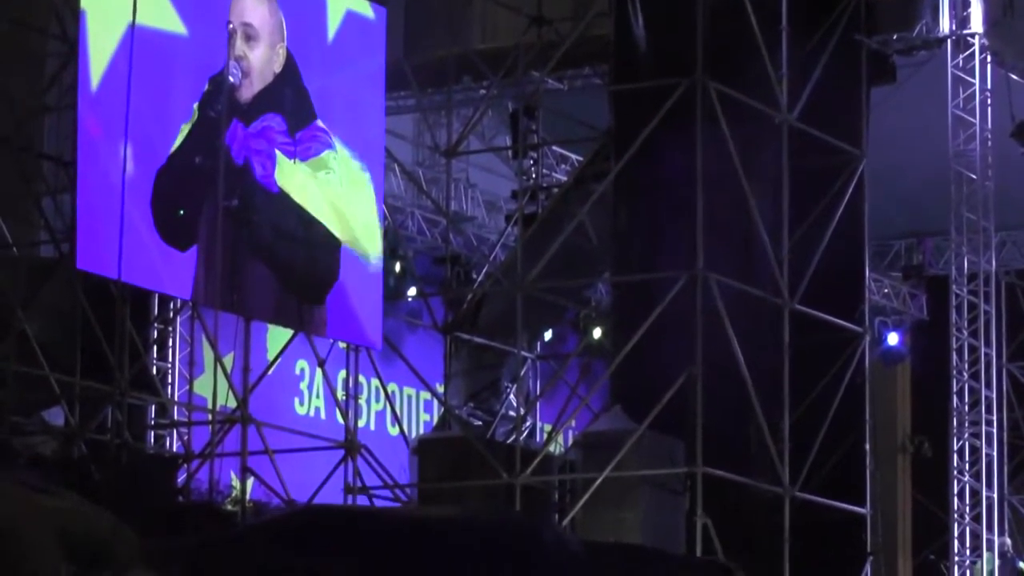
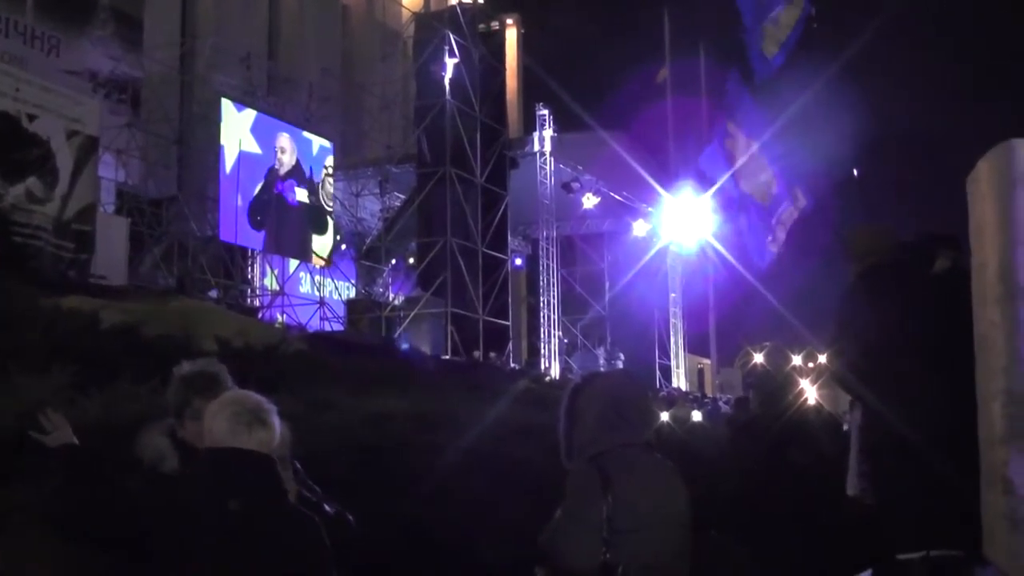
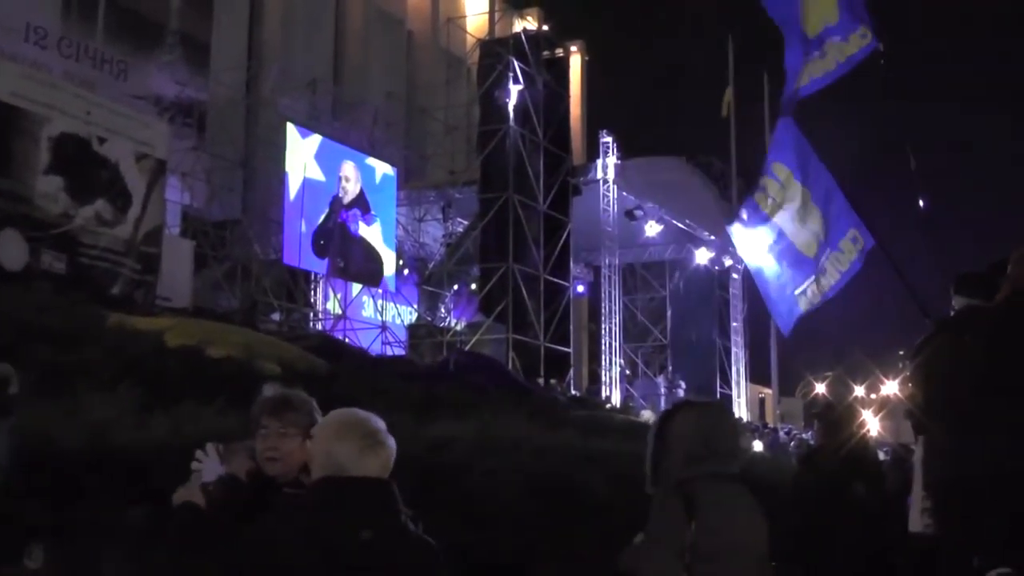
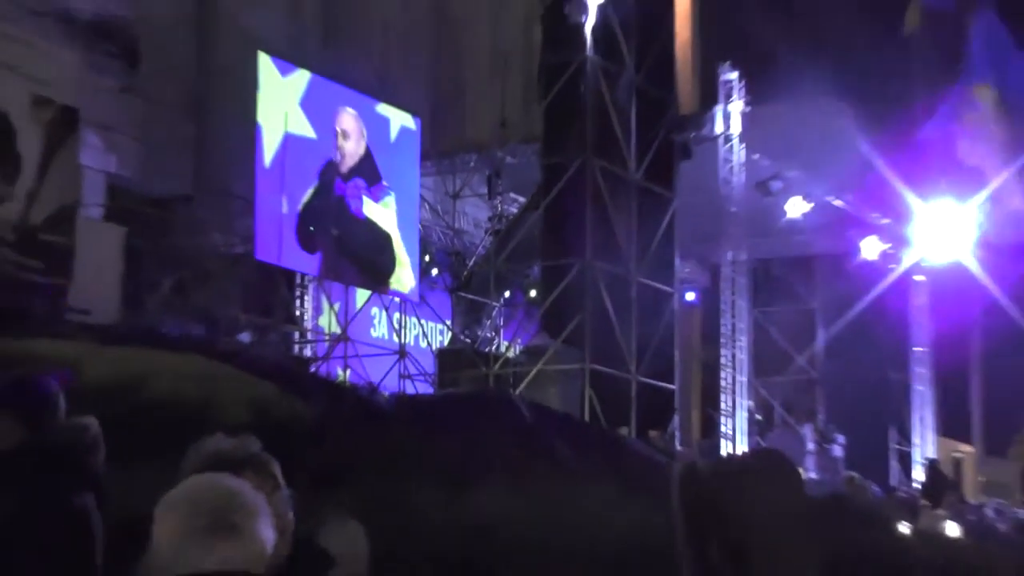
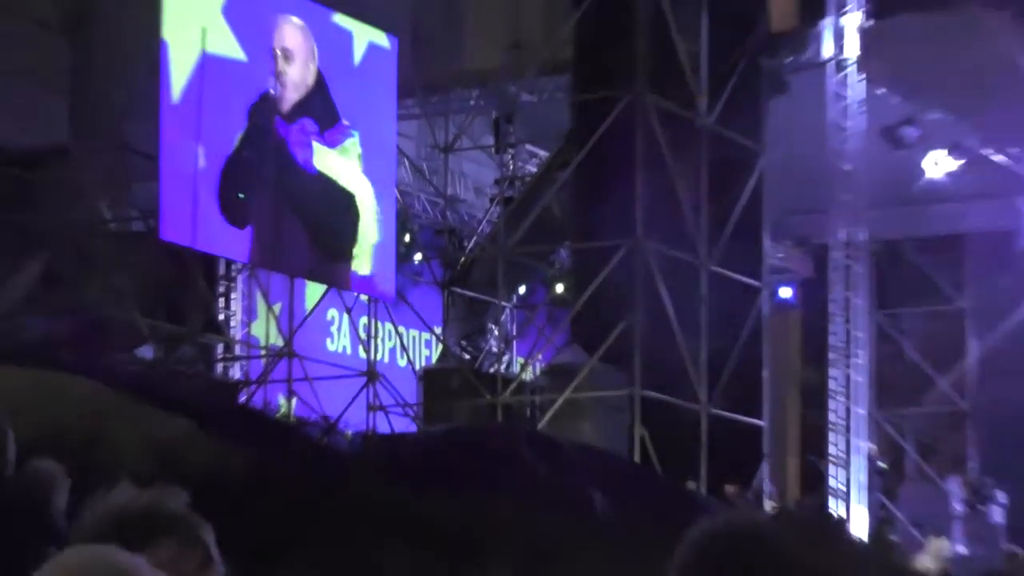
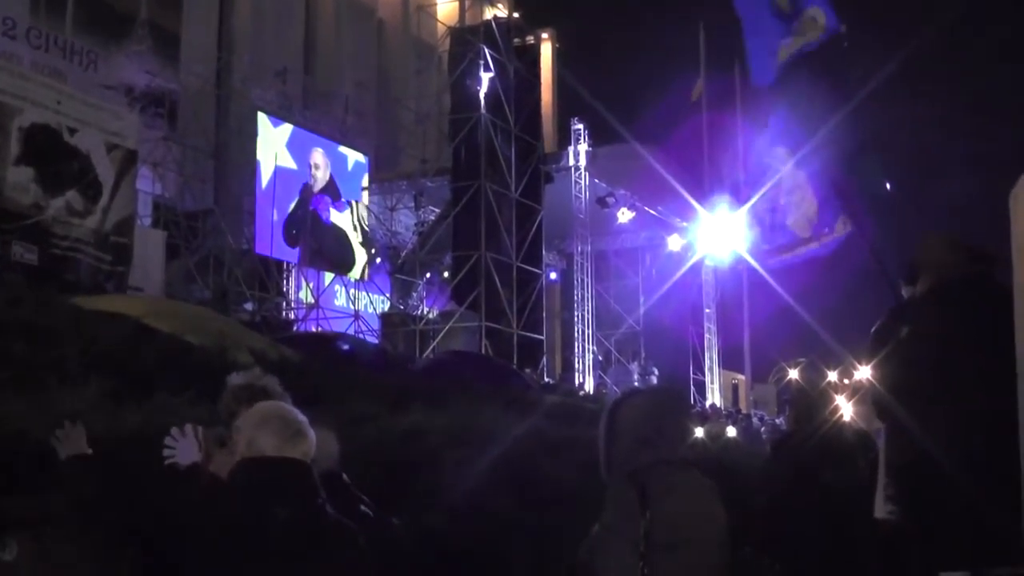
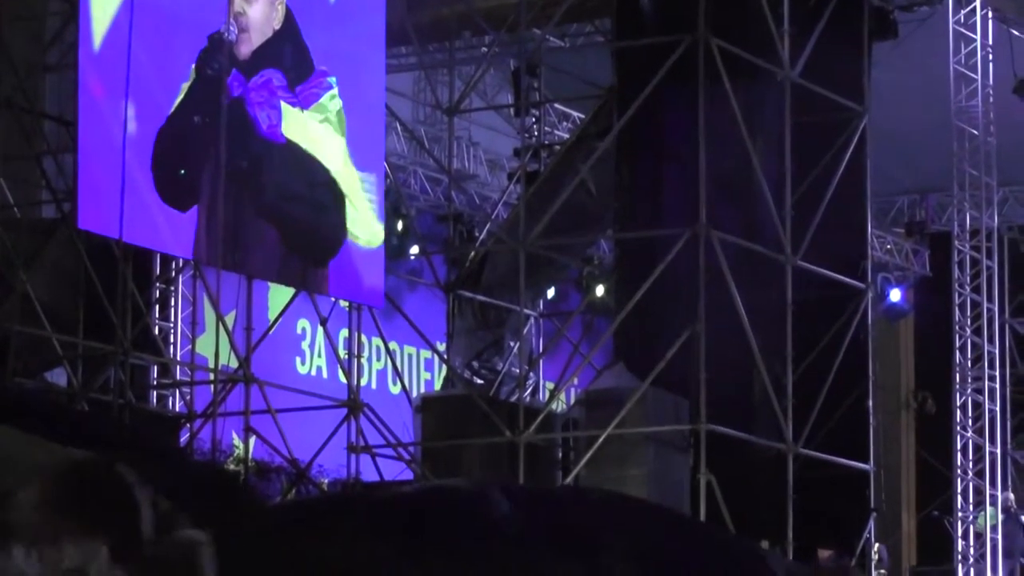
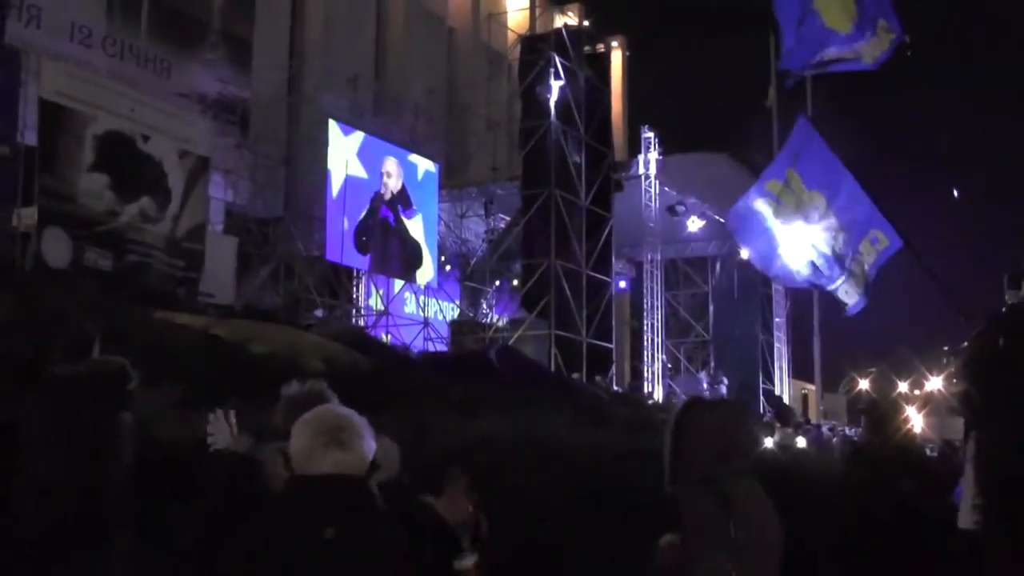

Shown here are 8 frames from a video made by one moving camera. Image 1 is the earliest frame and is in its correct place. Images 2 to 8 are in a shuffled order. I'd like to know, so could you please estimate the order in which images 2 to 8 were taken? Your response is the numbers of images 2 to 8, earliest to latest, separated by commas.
7, 5, 4, 8, 3, 6, 2
